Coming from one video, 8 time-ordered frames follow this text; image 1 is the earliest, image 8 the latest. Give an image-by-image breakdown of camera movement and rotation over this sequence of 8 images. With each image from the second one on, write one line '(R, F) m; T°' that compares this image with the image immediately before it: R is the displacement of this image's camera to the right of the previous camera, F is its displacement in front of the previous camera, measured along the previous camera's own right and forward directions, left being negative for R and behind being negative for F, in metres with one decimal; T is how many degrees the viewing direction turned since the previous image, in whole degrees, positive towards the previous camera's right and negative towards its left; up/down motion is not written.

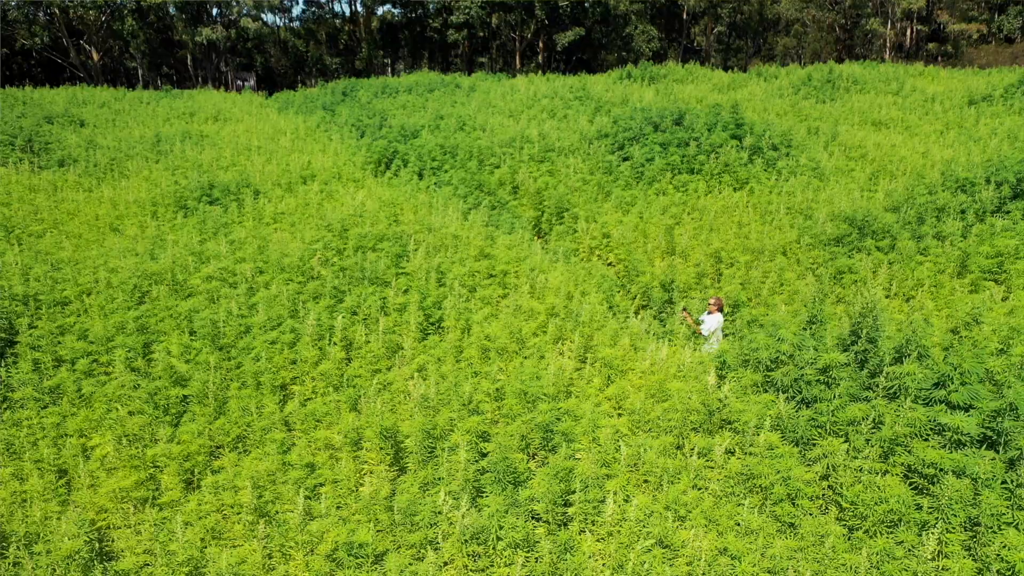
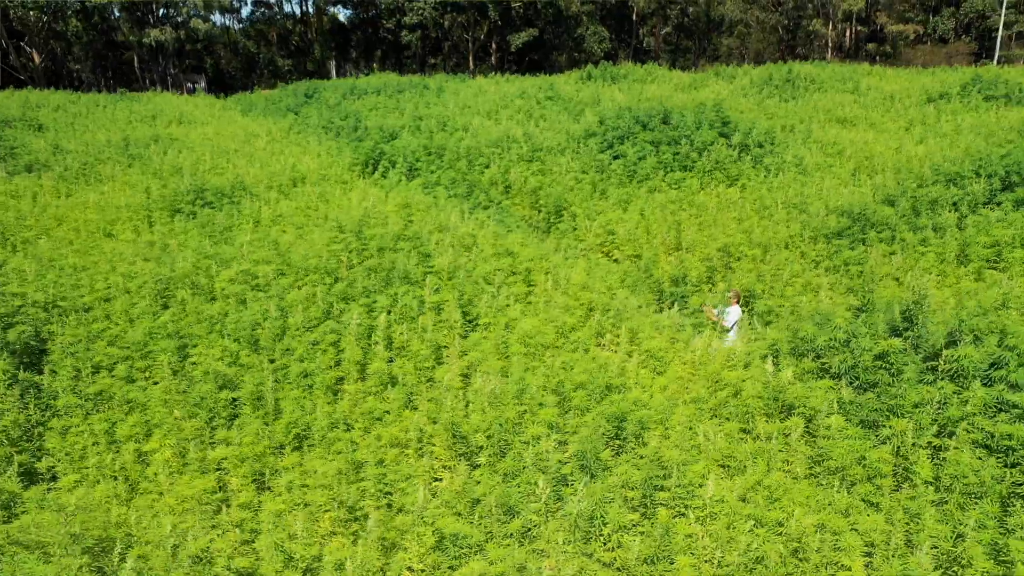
(-0.8, -0.1) m; +4°
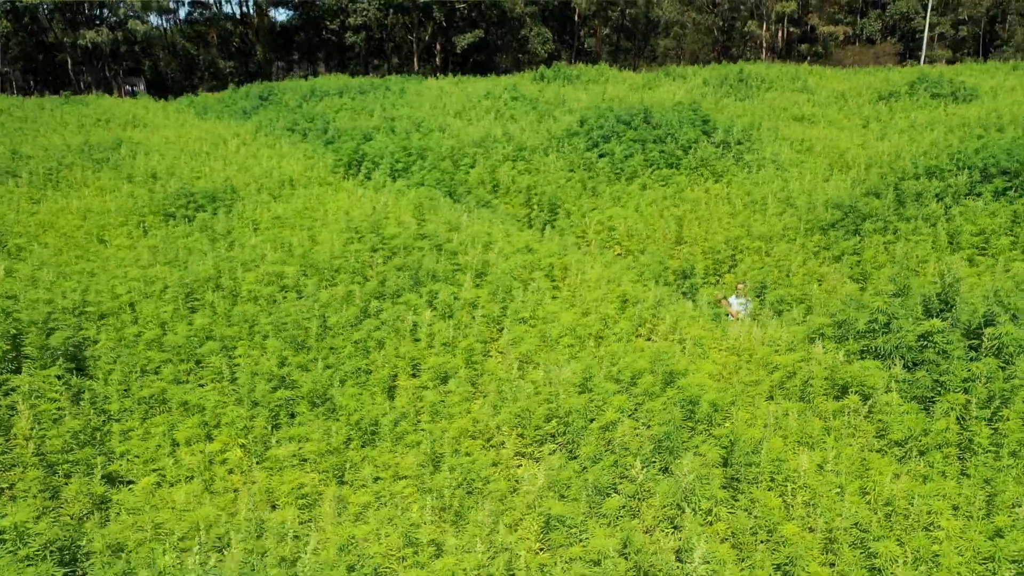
(-0.9, -0.2) m; +4°
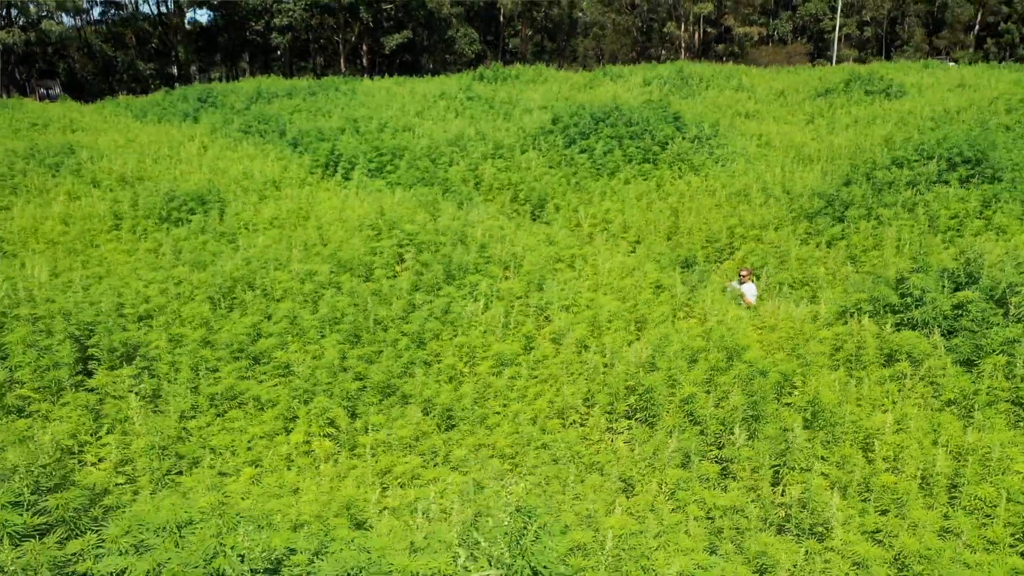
(-1.1, -0.2) m; +5°
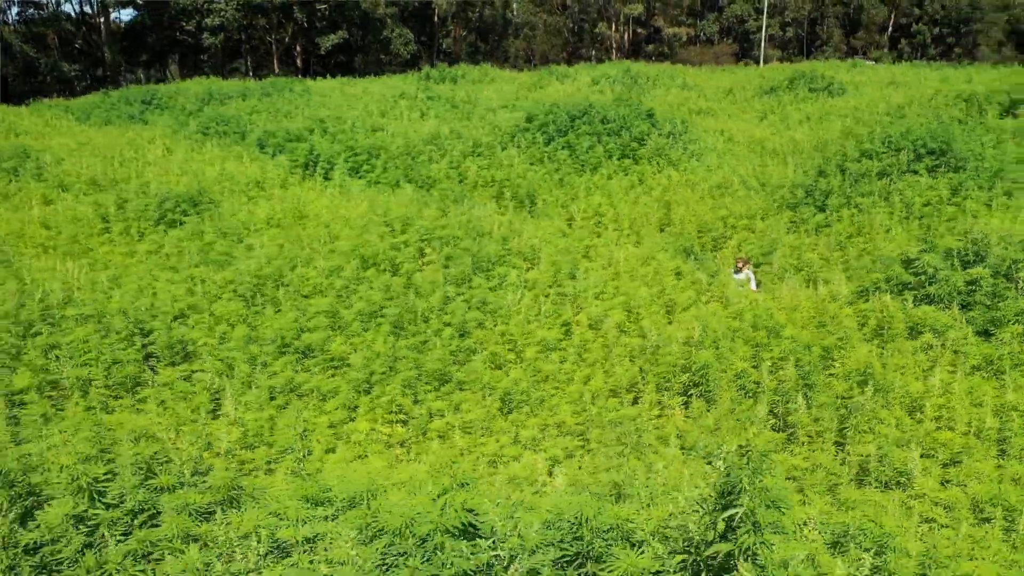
(-1.0, -0.2) m; +5°
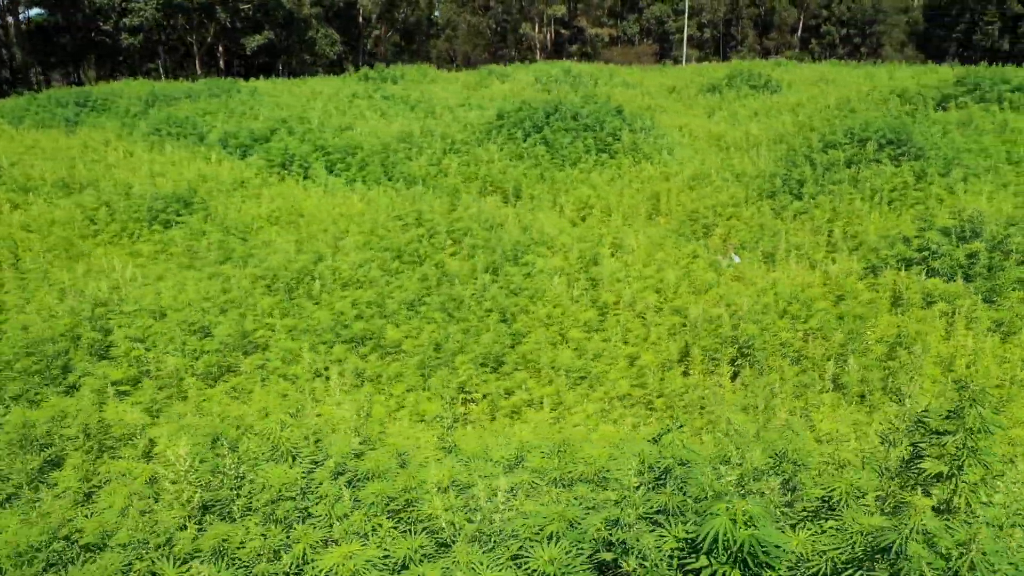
(-1.1, -0.3) m; +5°
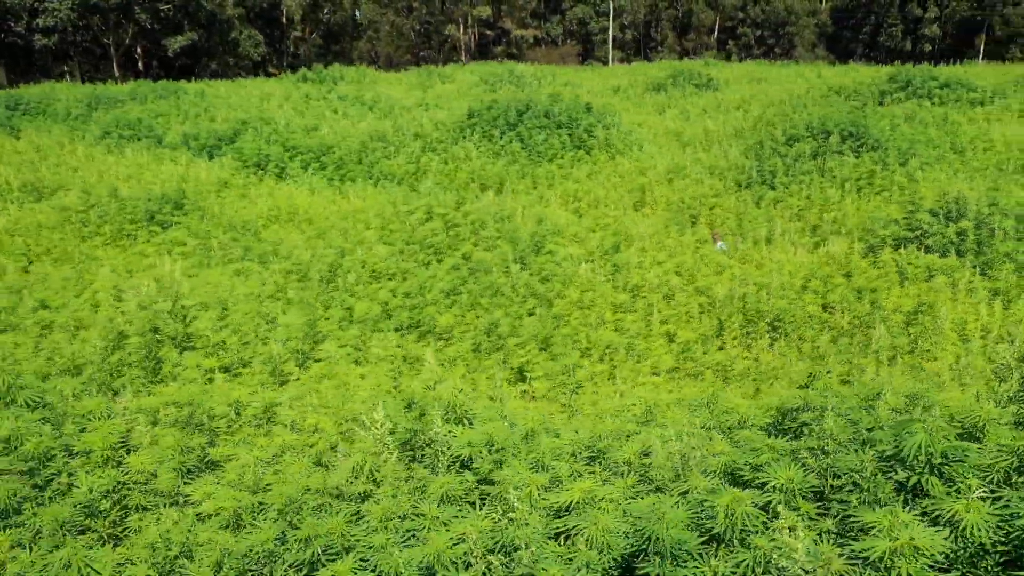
(-1.1, -0.3) m; +5°
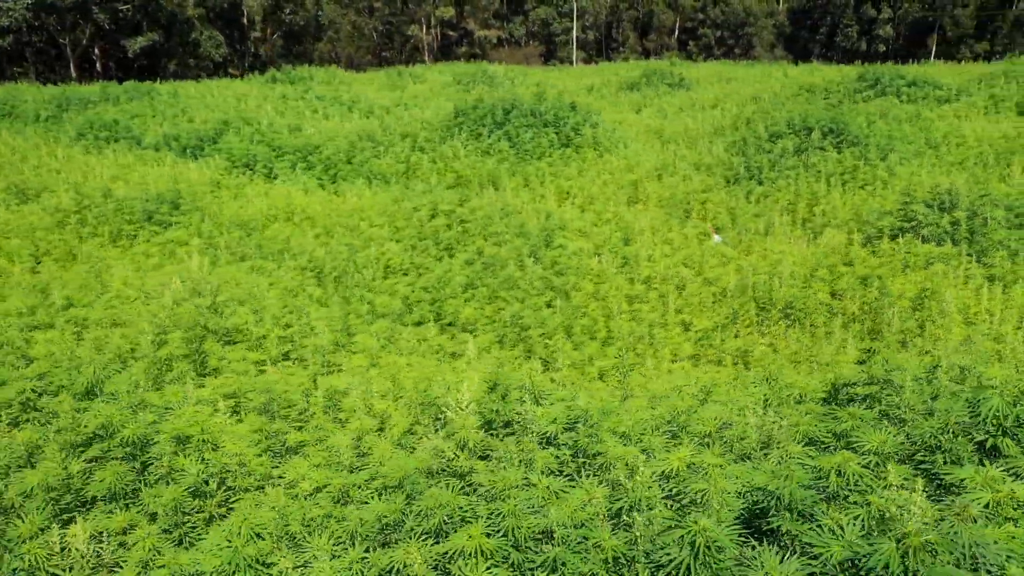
(-0.6, -0.2) m; +3°
